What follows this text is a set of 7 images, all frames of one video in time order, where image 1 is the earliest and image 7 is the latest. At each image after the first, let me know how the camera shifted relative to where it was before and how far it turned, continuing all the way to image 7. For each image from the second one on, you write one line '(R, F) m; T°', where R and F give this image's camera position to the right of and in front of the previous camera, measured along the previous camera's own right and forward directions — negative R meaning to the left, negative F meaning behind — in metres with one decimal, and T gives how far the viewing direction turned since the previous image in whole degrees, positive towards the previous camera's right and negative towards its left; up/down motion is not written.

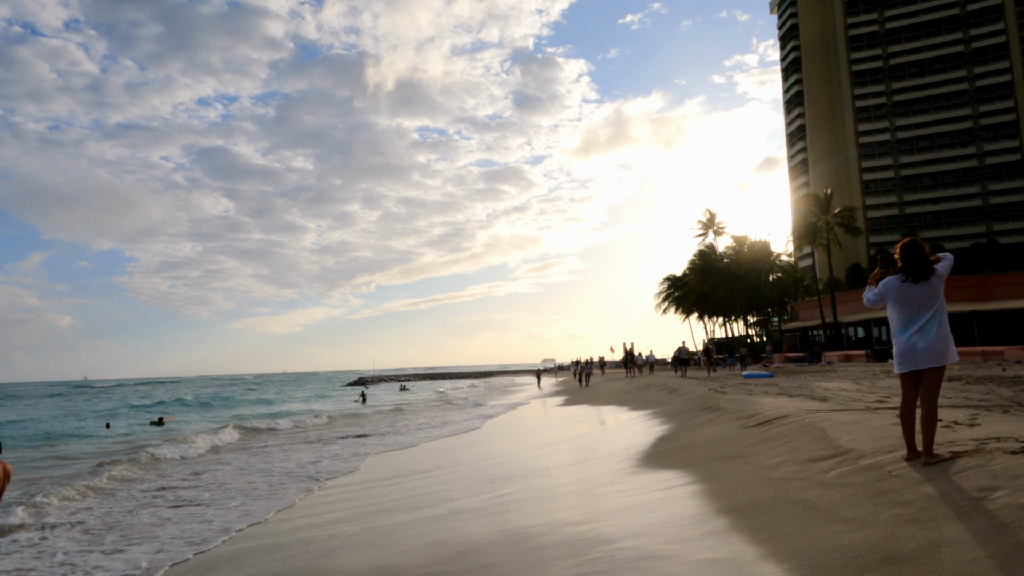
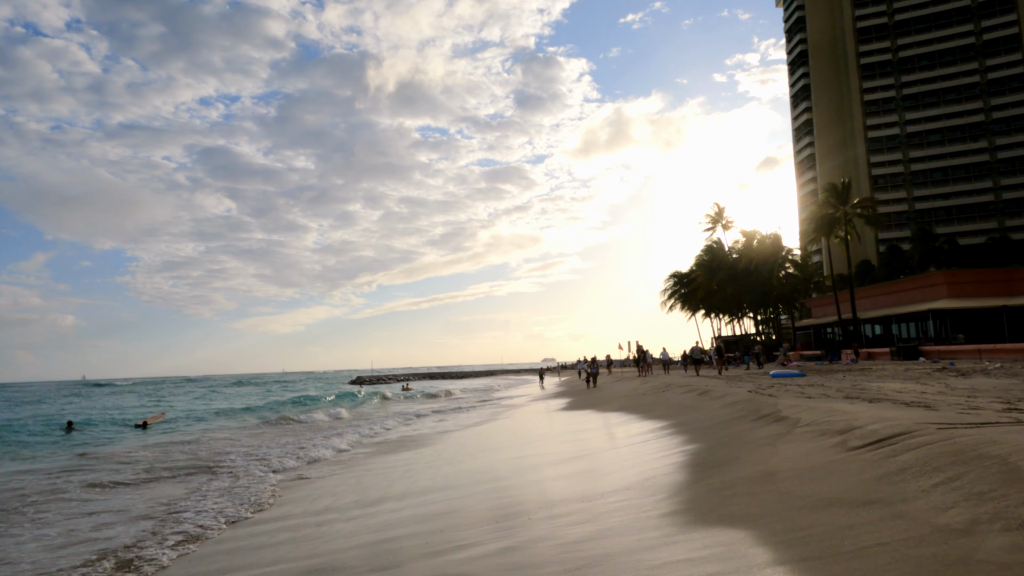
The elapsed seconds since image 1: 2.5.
(0.0, +2.0) m; 0°
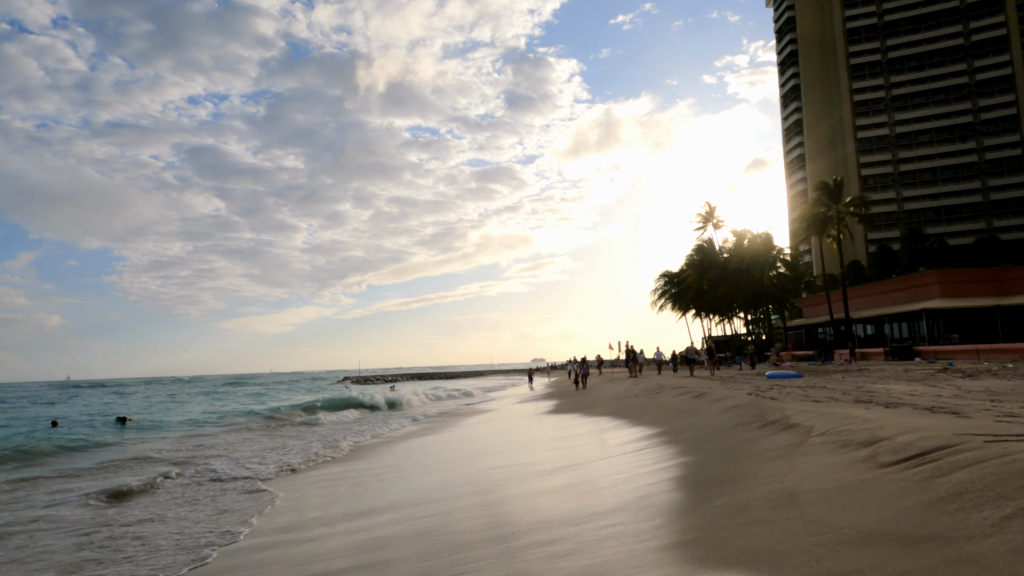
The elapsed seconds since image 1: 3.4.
(+0.1, +0.7) m; +1°
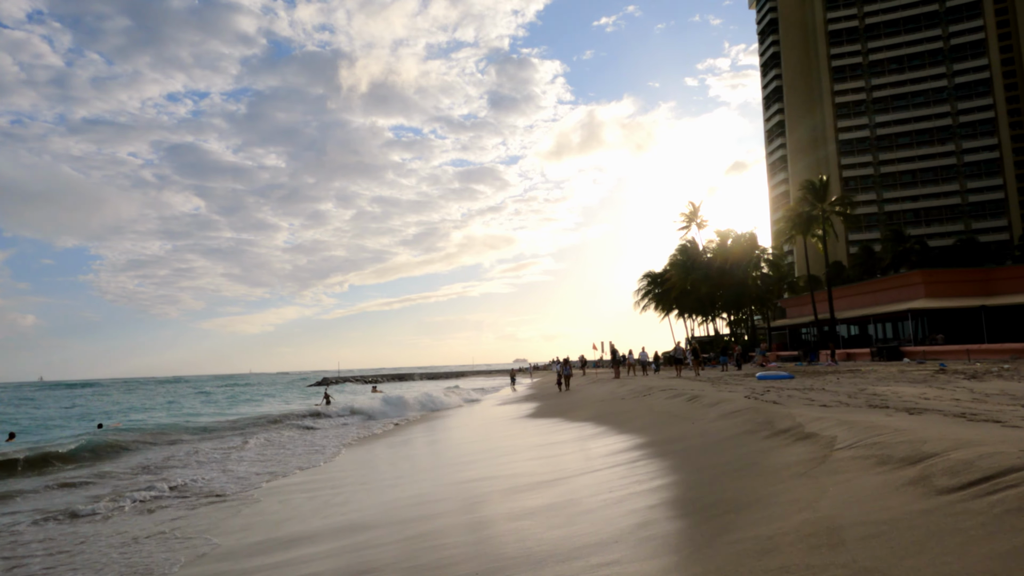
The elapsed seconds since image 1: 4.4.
(+0.1, +0.8) m; +1°
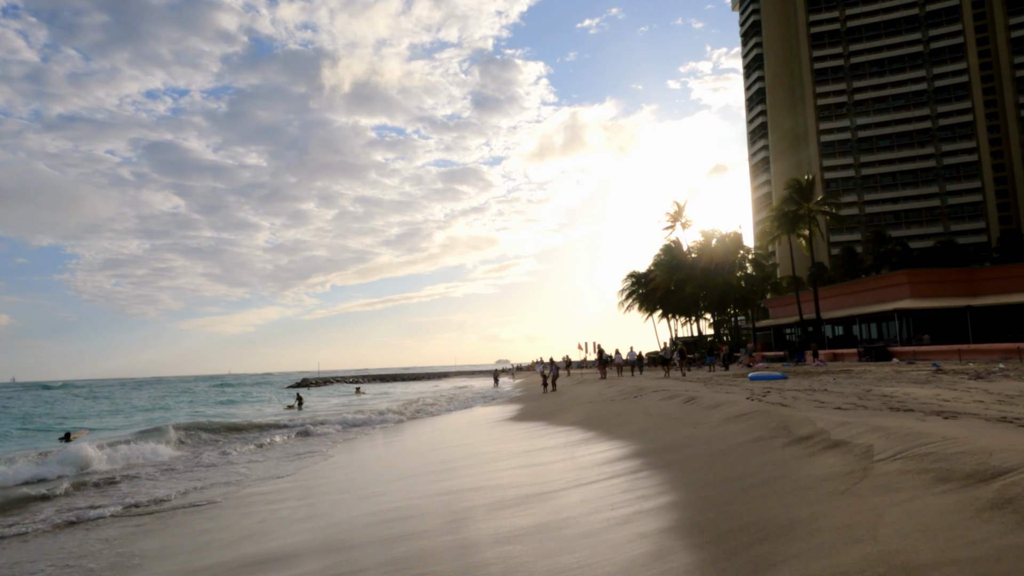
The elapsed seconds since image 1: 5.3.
(0.0, +0.7) m; +1°
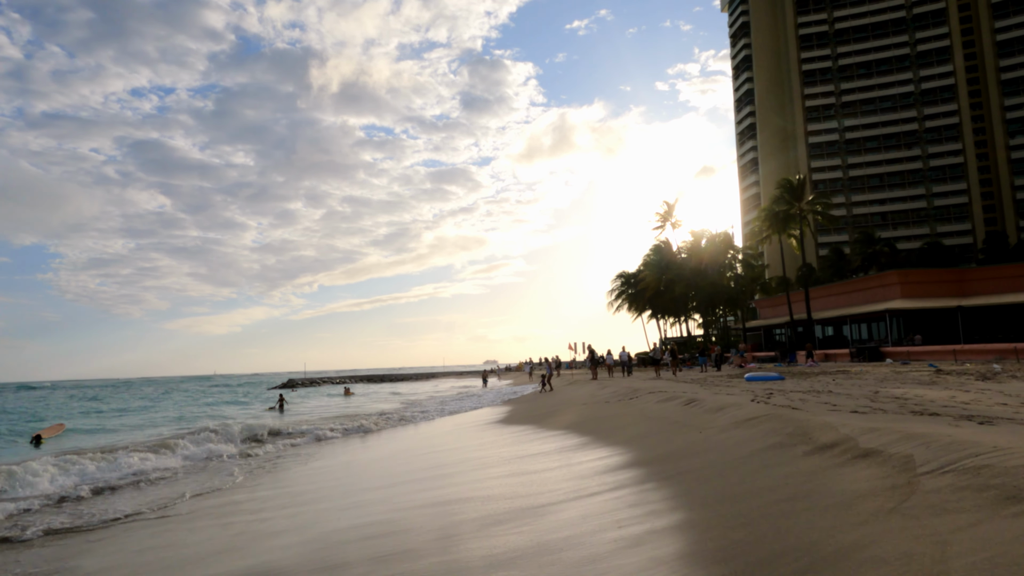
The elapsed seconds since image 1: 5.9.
(0.0, +0.5) m; +1°
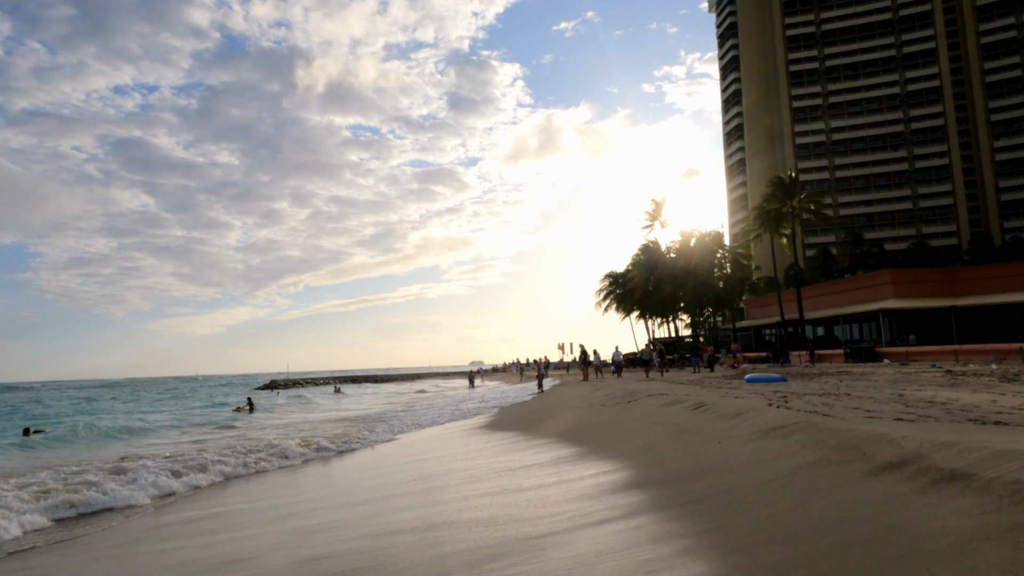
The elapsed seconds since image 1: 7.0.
(0.0, +0.9) m; +1°
